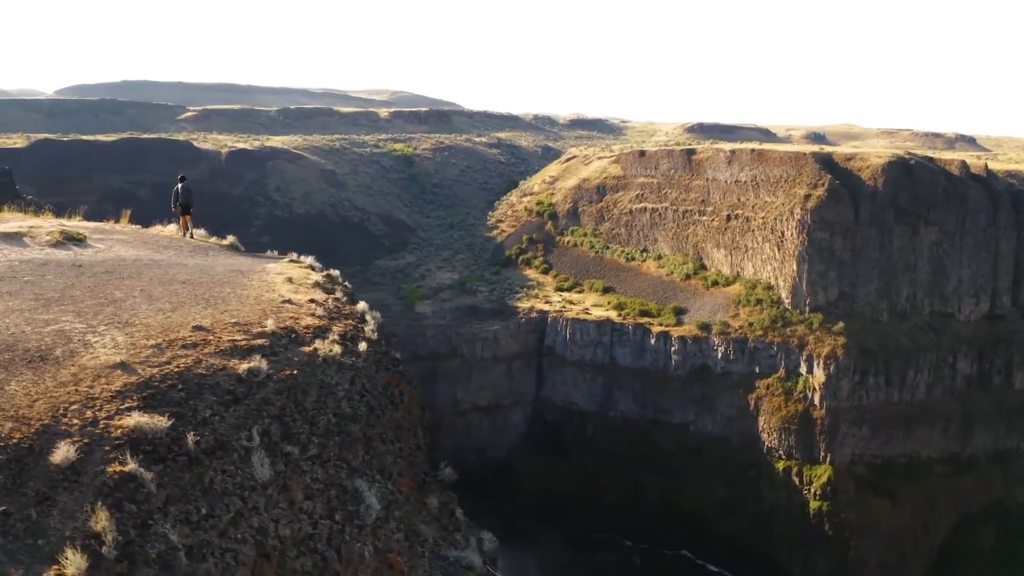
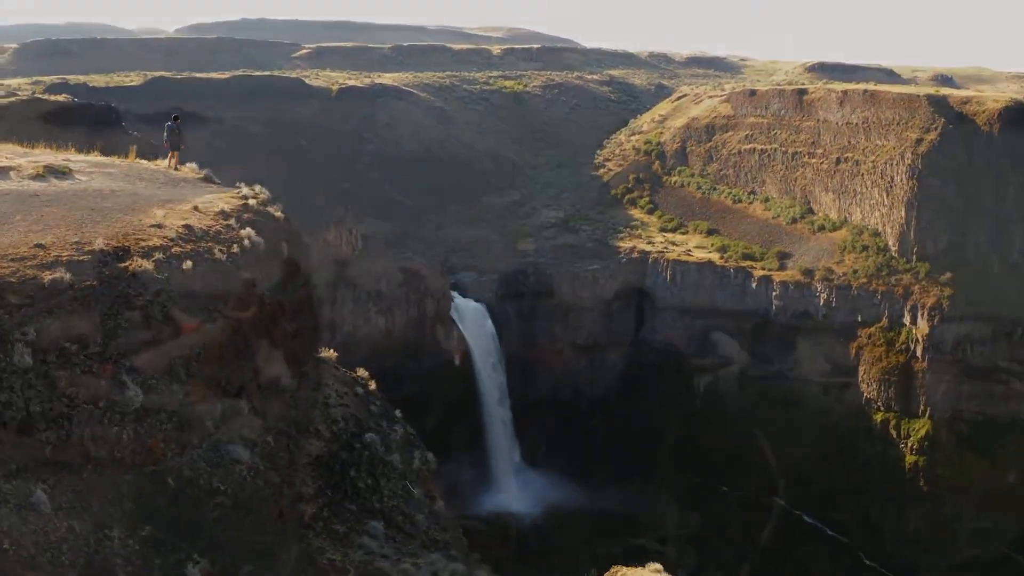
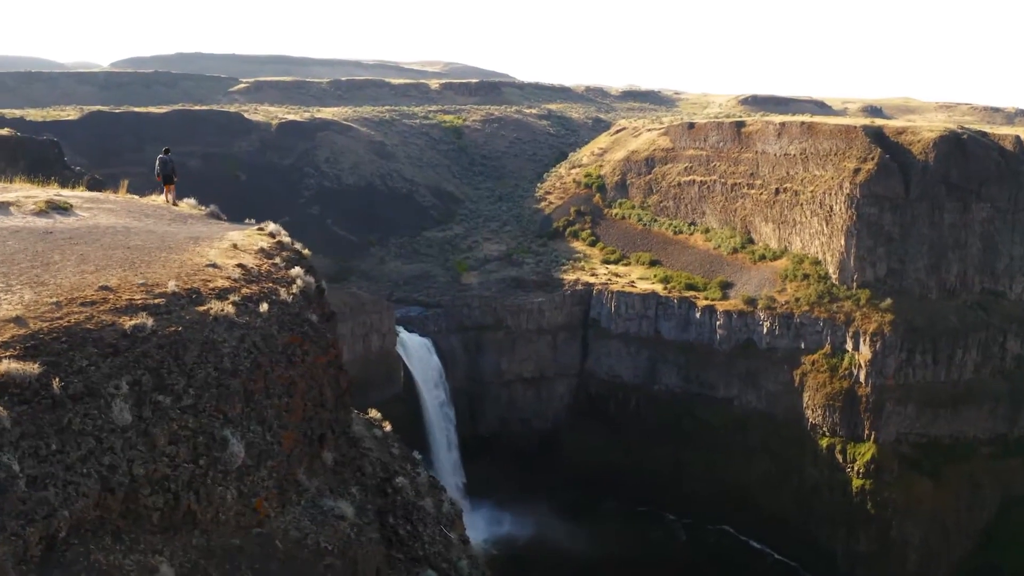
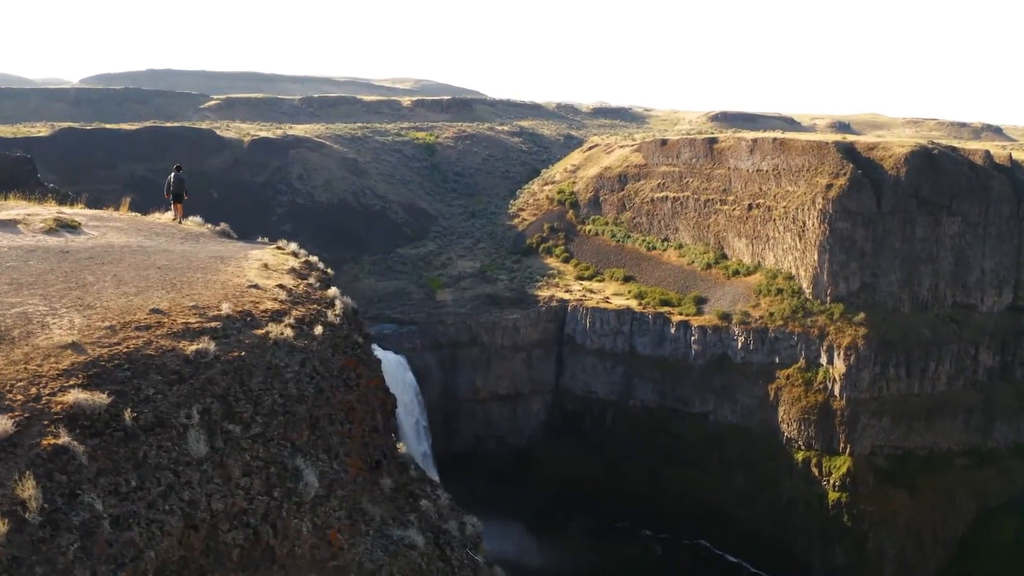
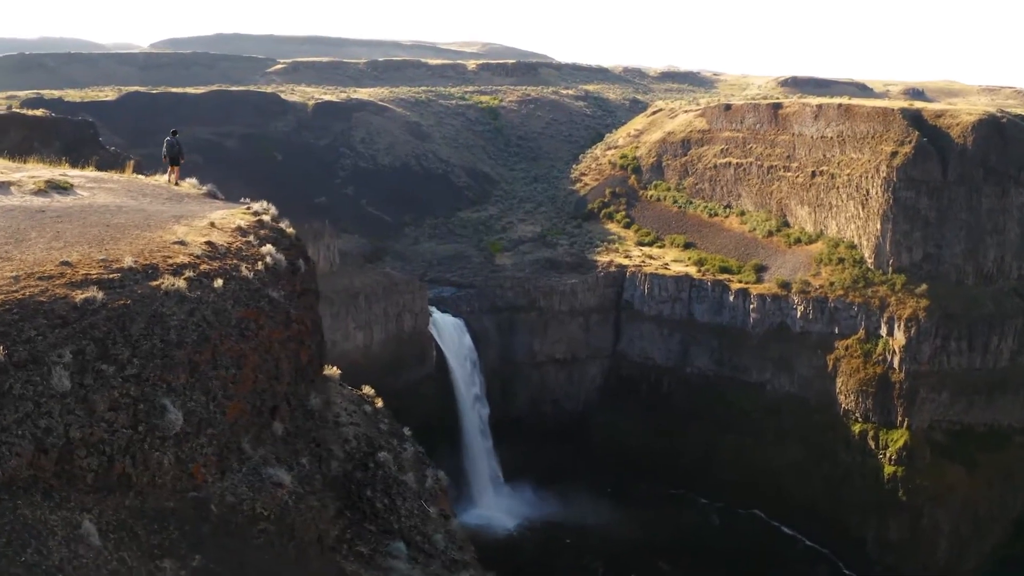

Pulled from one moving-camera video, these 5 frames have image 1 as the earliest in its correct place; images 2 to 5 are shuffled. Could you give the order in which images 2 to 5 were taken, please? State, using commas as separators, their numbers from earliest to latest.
4, 3, 5, 2
